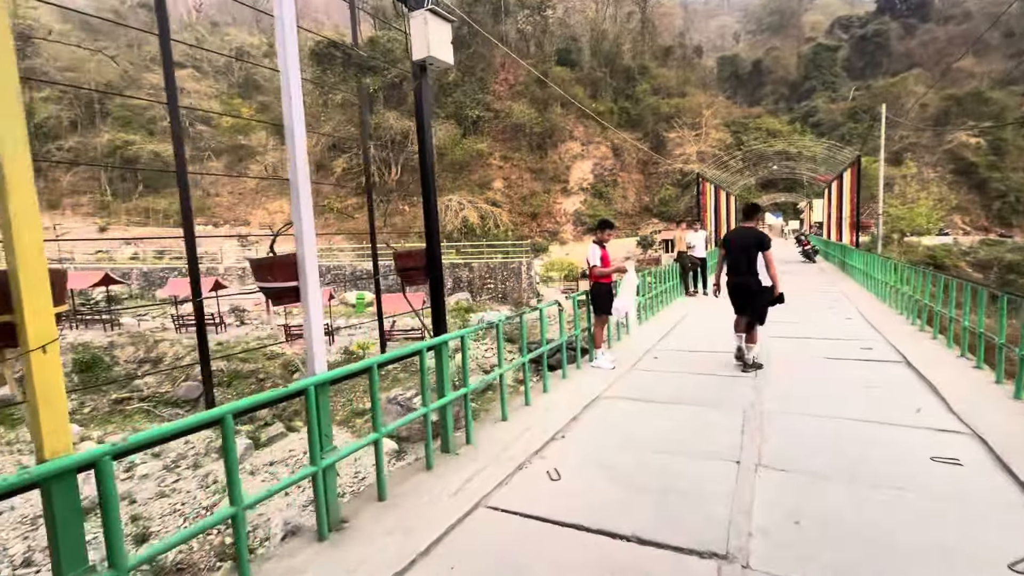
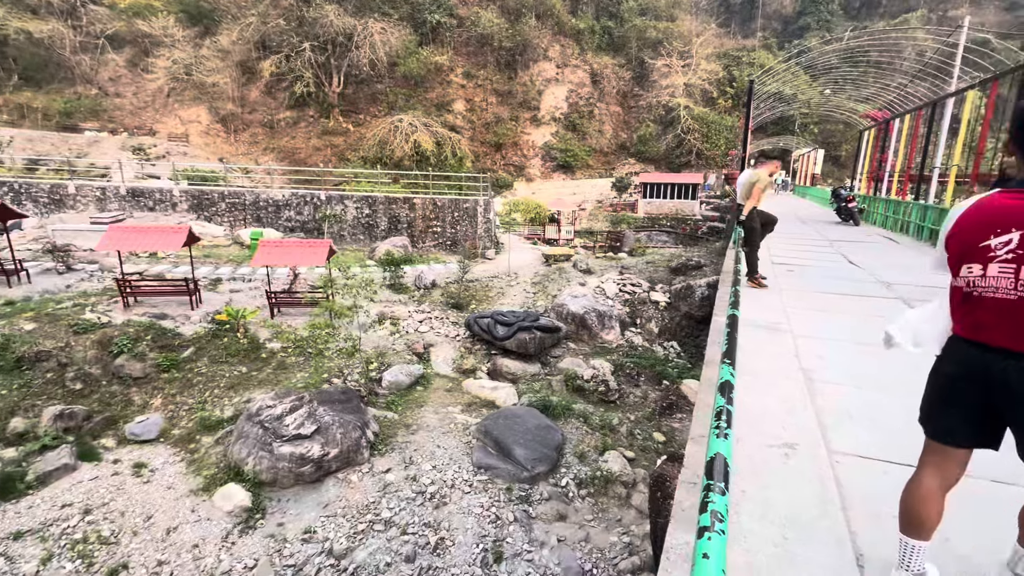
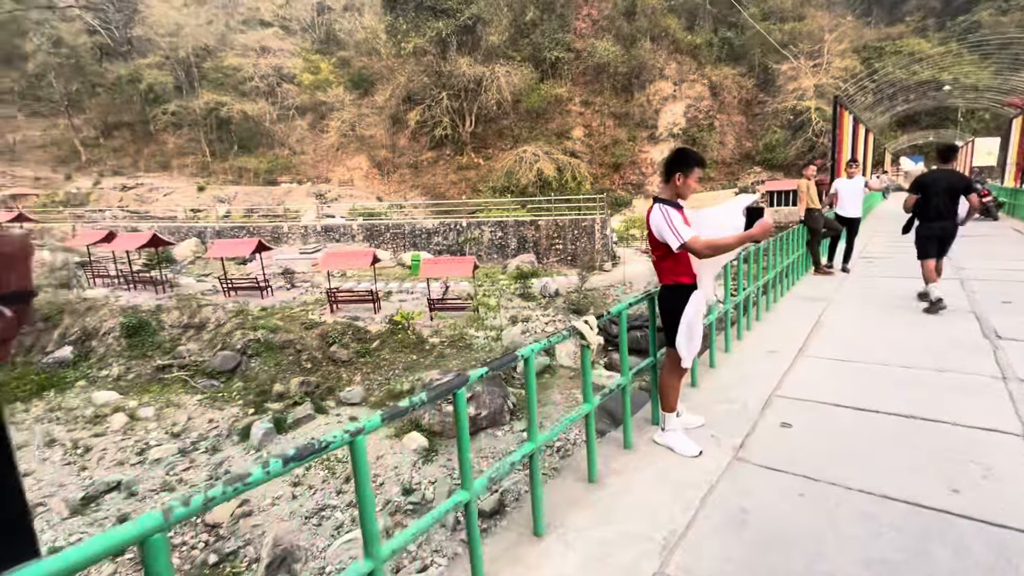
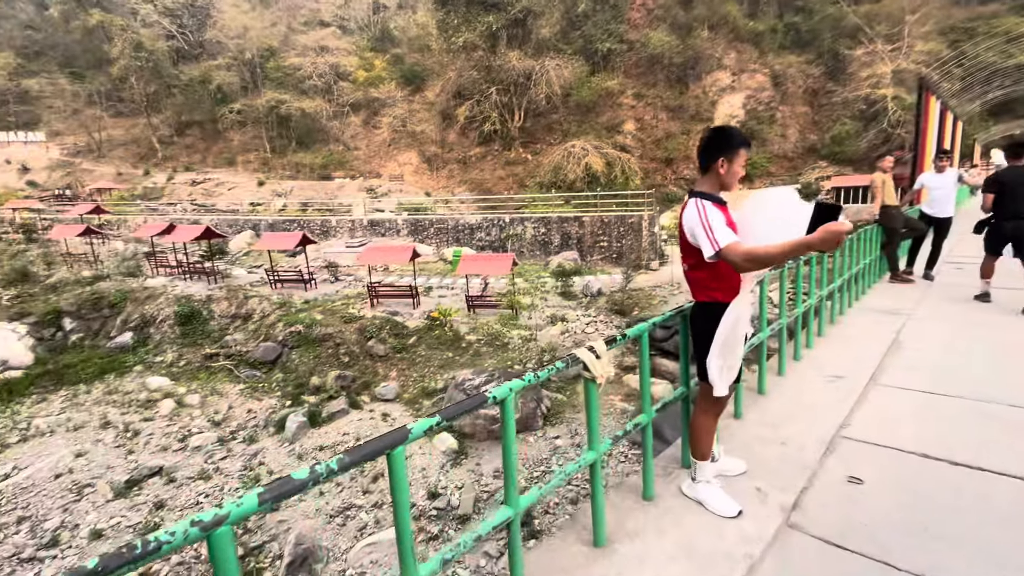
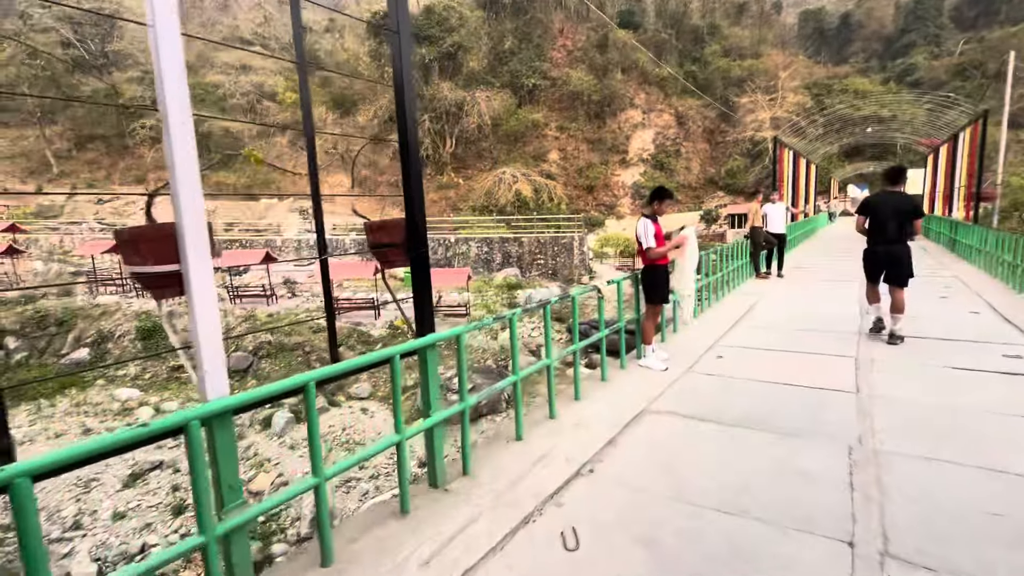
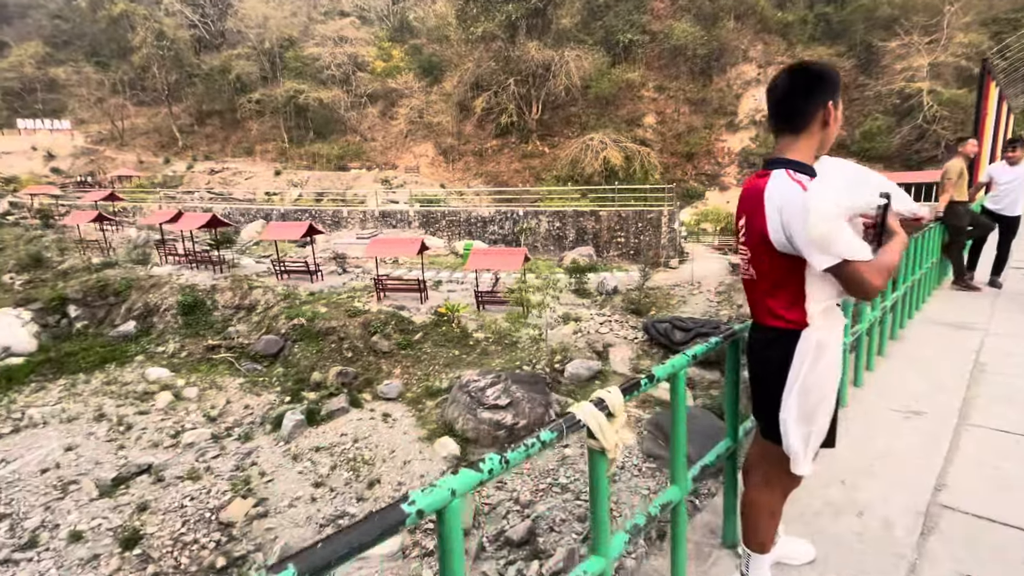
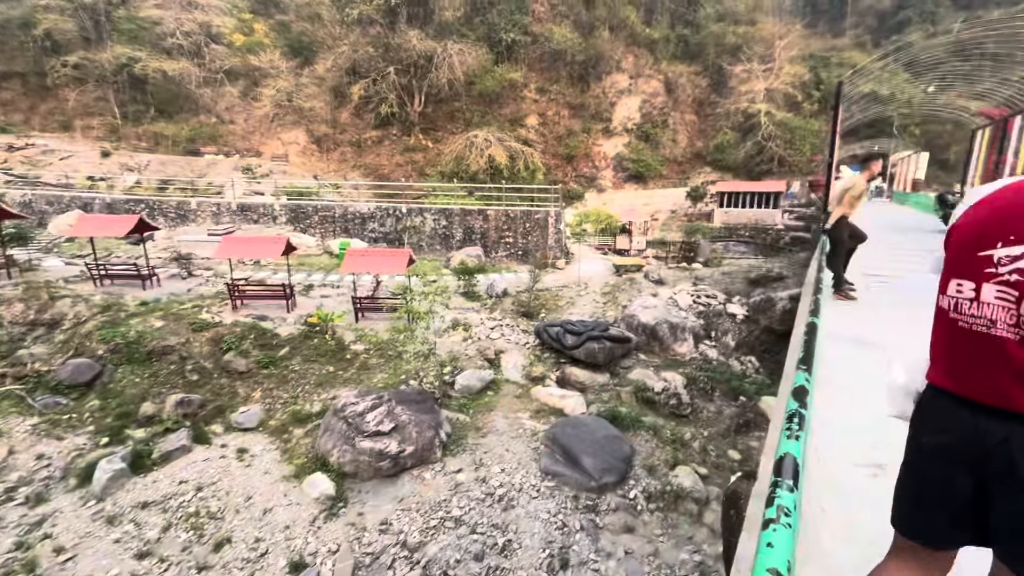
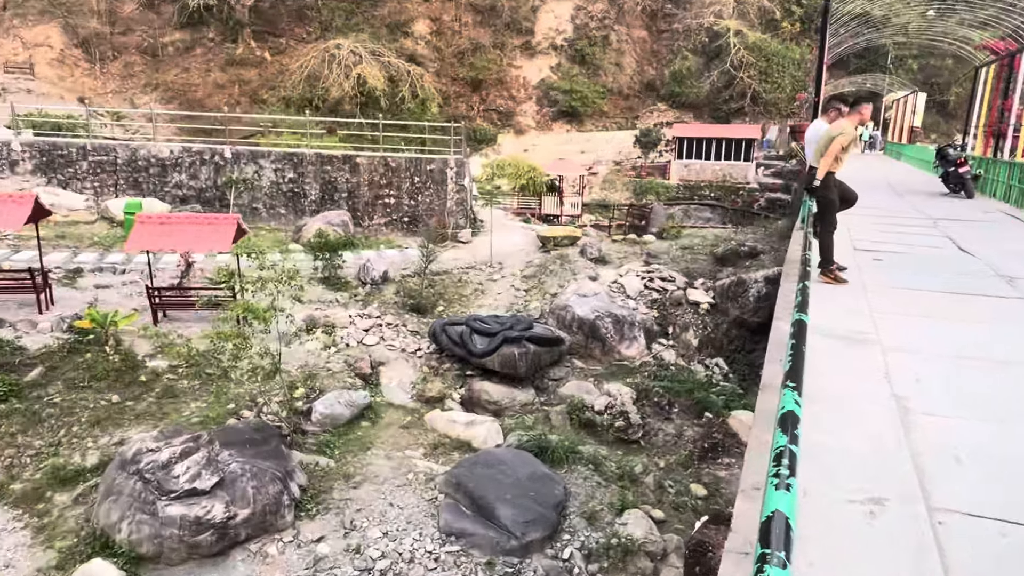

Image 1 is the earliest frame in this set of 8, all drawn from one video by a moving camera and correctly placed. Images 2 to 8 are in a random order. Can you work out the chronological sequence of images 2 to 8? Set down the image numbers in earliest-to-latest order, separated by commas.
5, 3, 4, 6, 7, 2, 8
